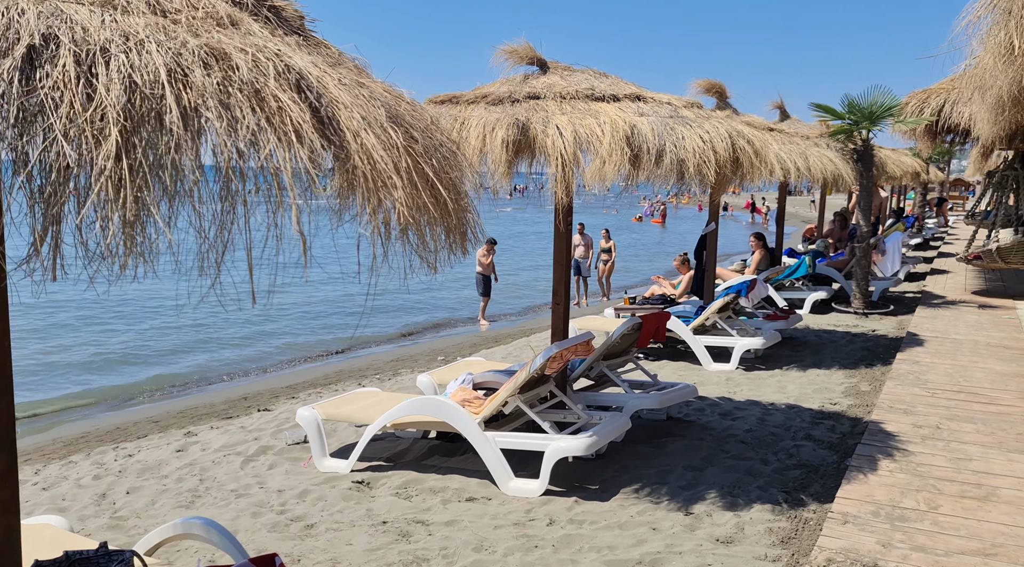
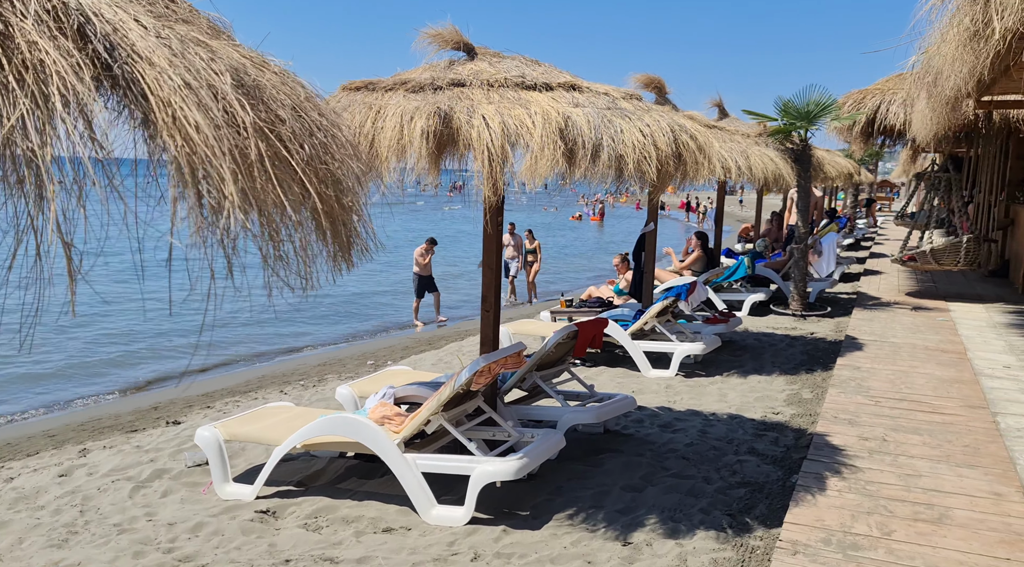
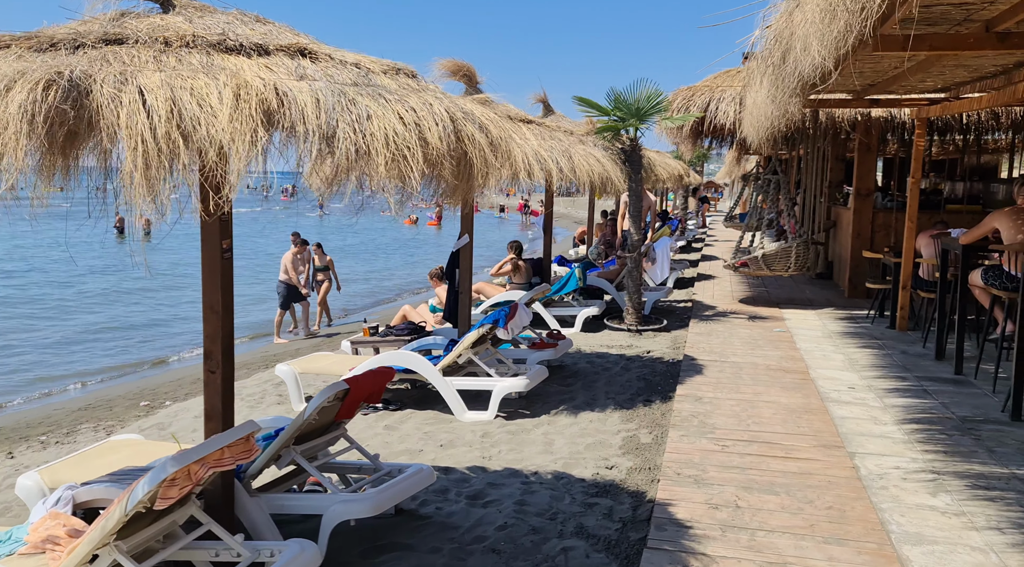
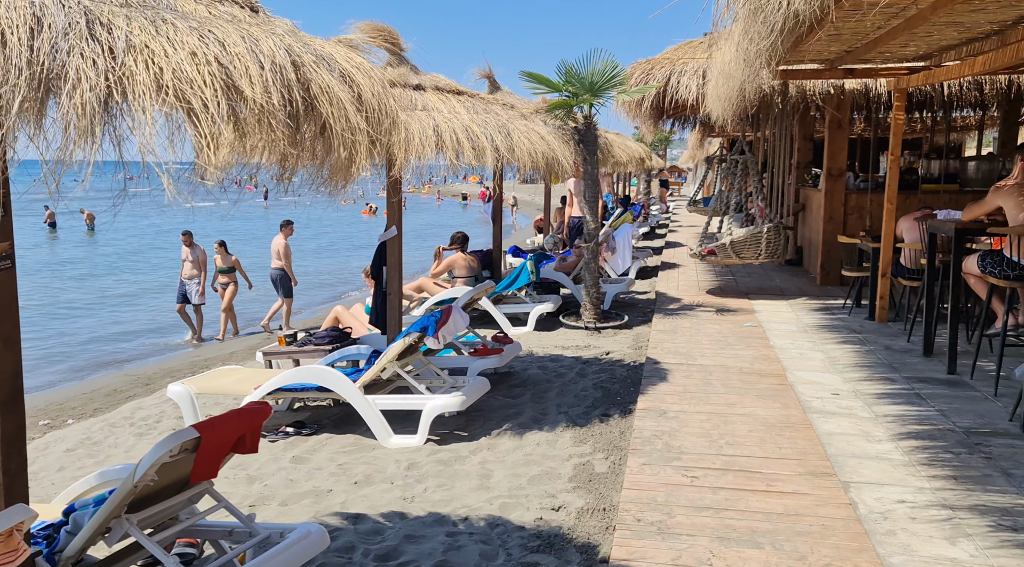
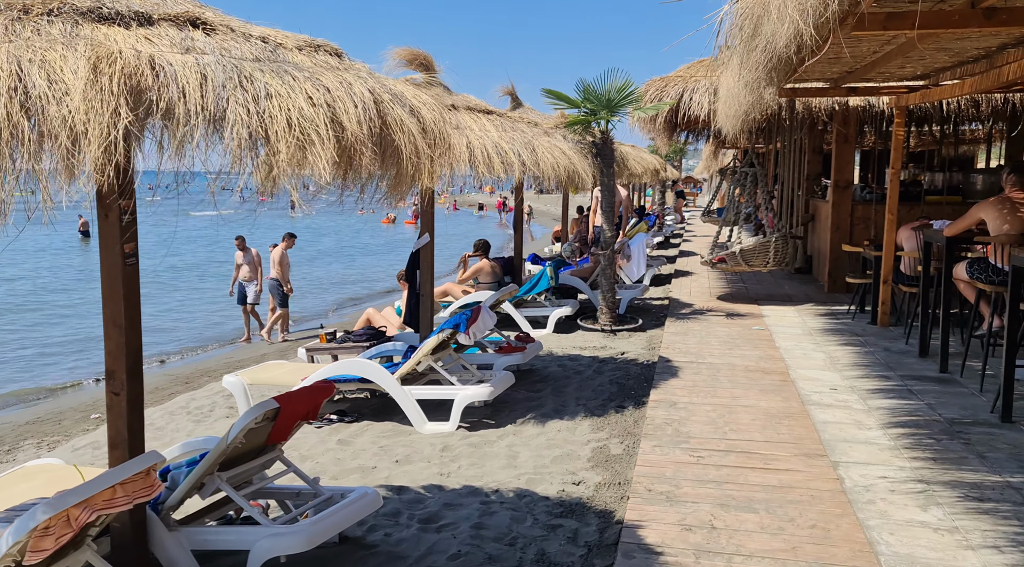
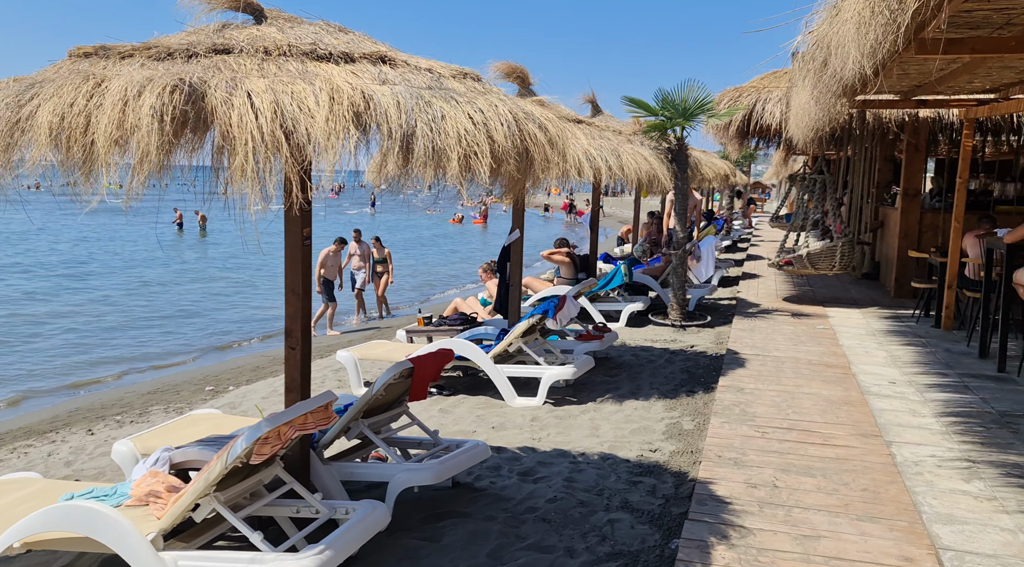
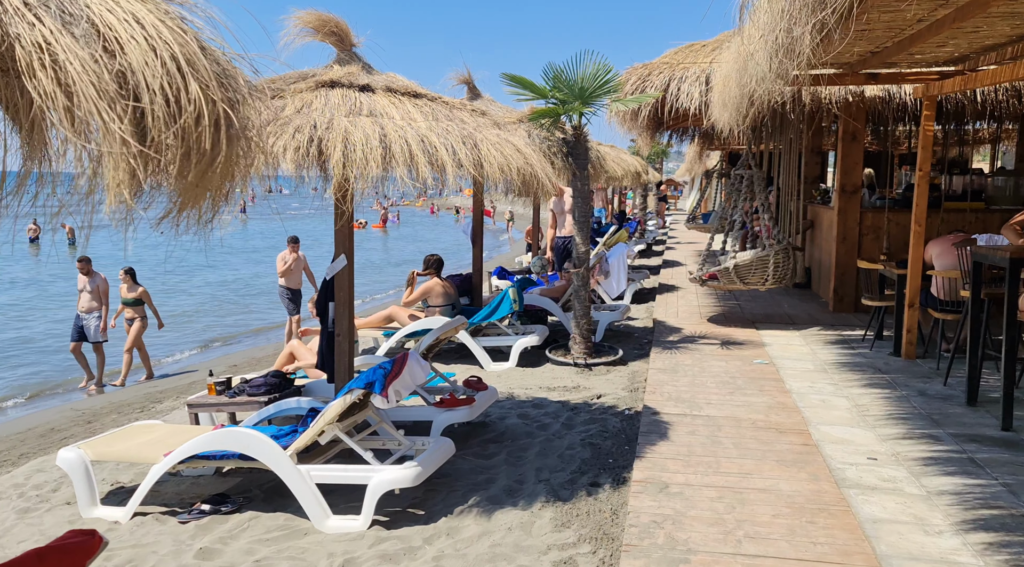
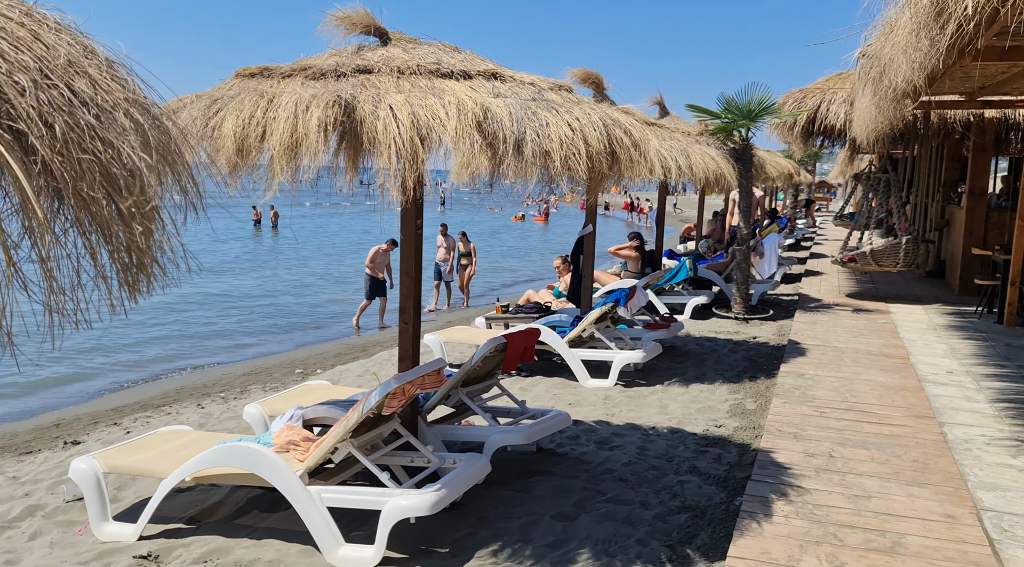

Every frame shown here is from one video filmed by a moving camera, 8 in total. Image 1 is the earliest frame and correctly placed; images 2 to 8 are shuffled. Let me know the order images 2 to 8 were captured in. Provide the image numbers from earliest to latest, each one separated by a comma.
2, 8, 6, 3, 5, 4, 7
